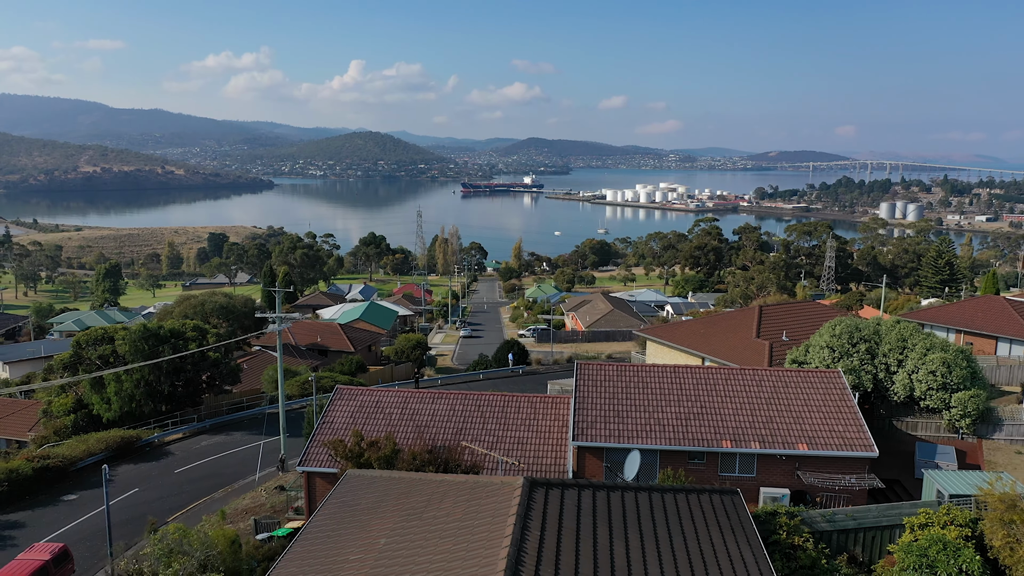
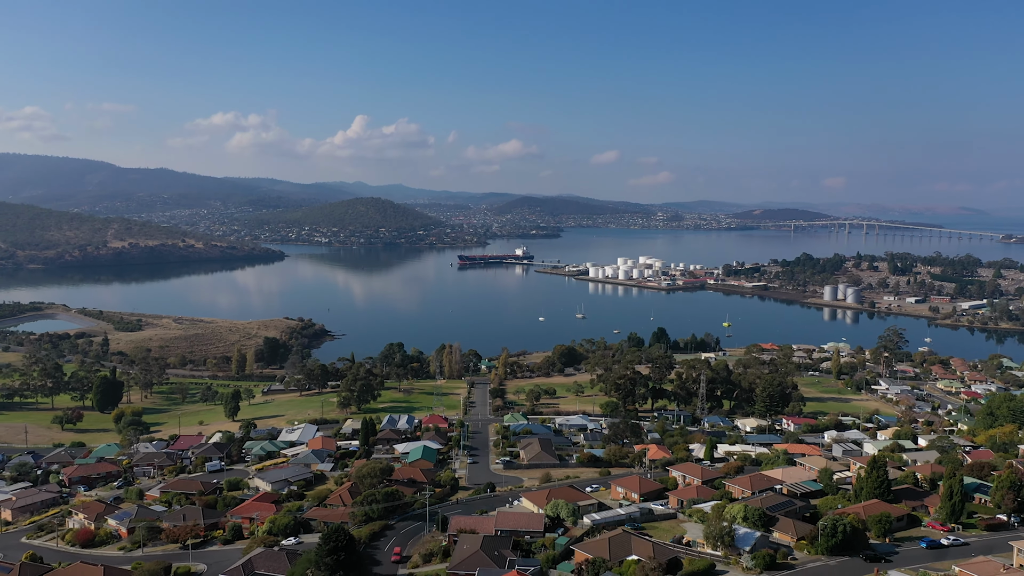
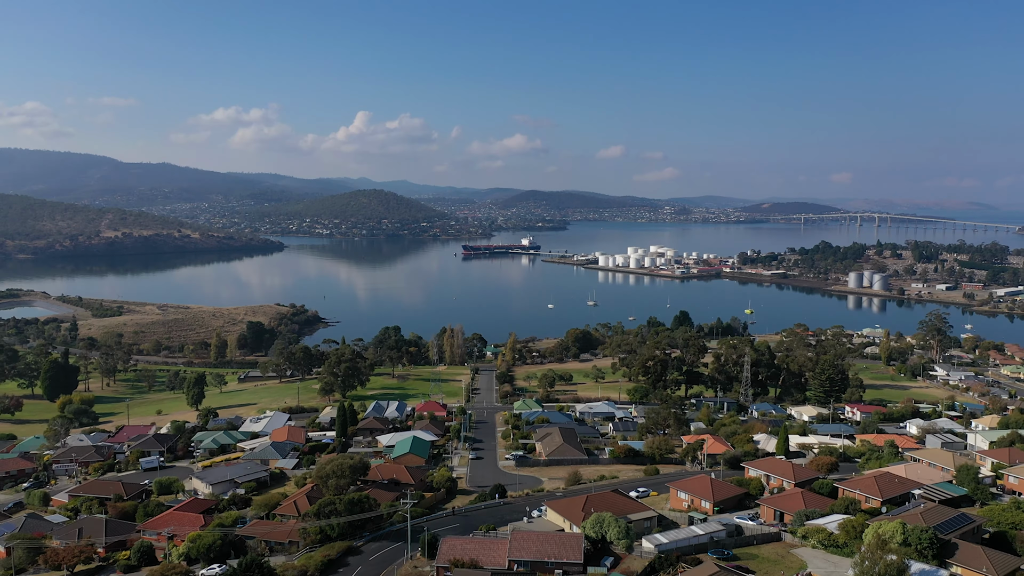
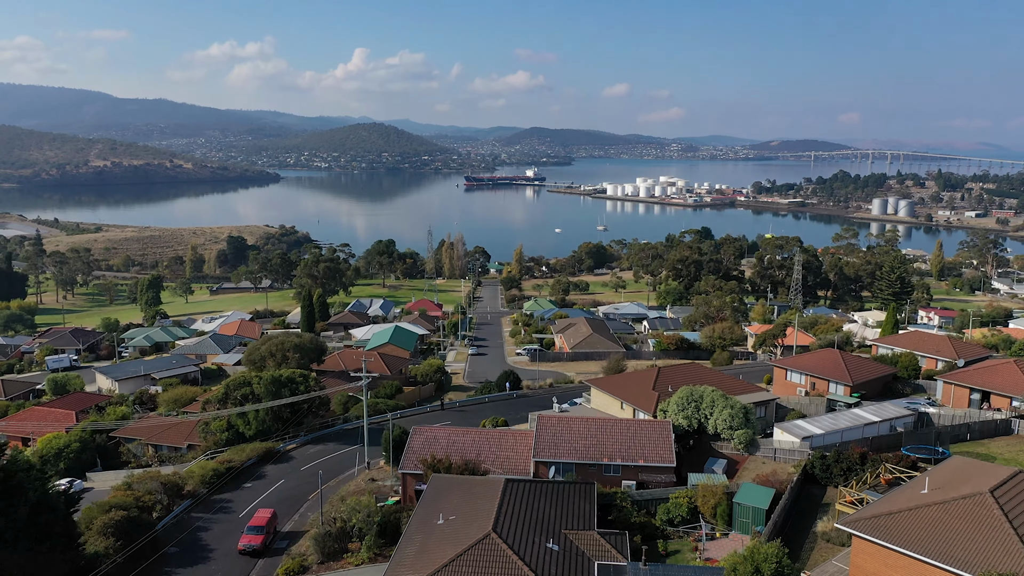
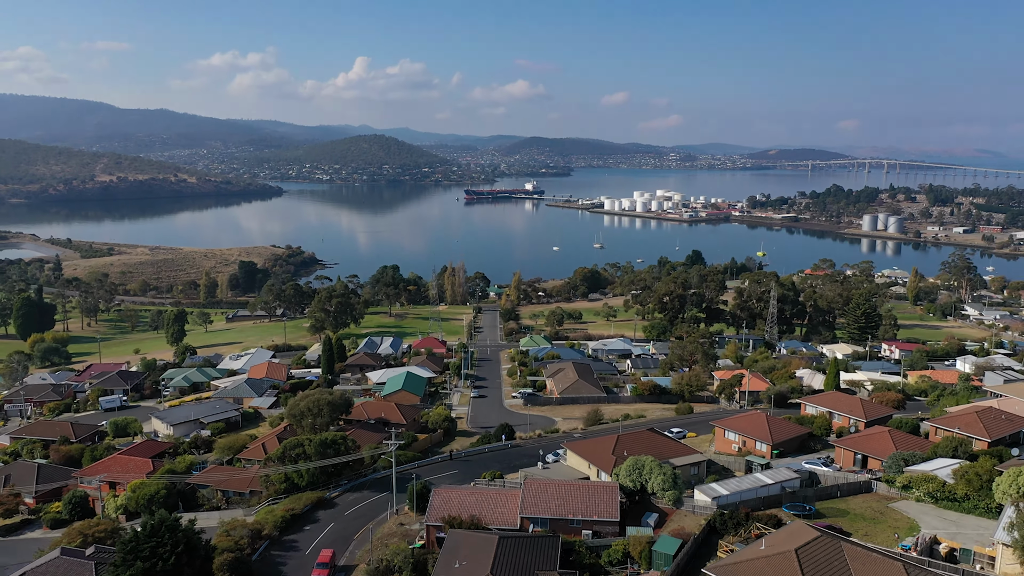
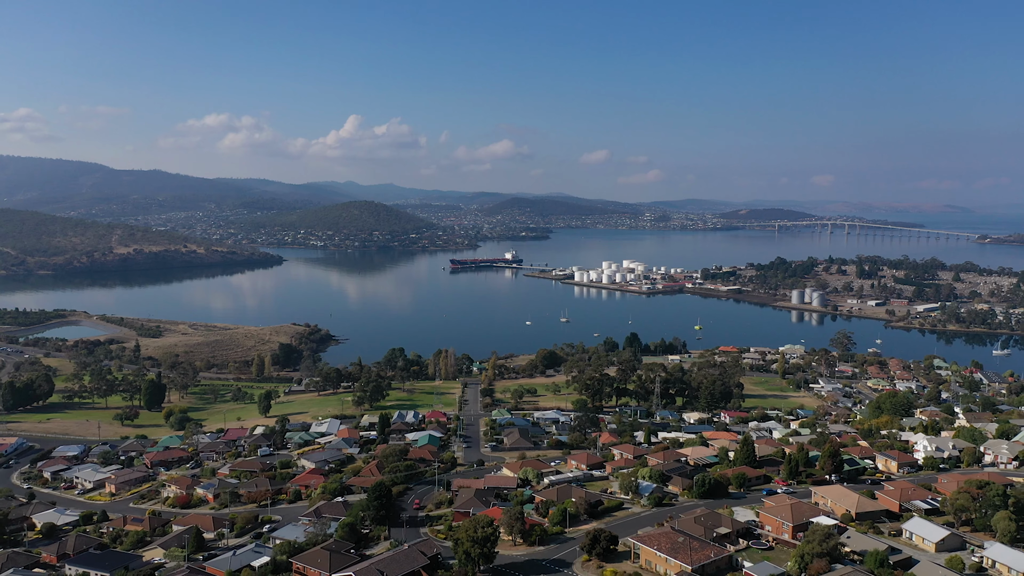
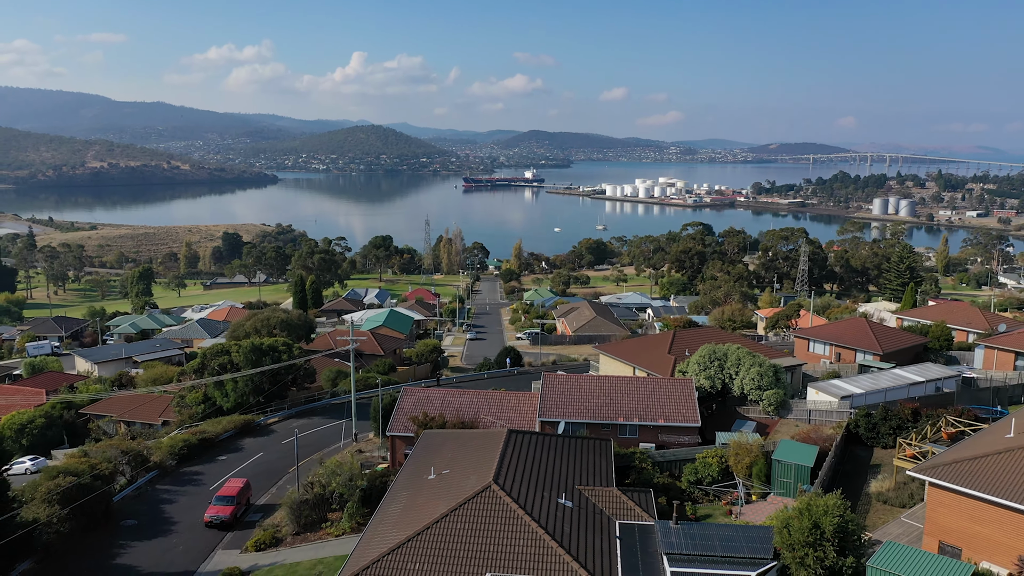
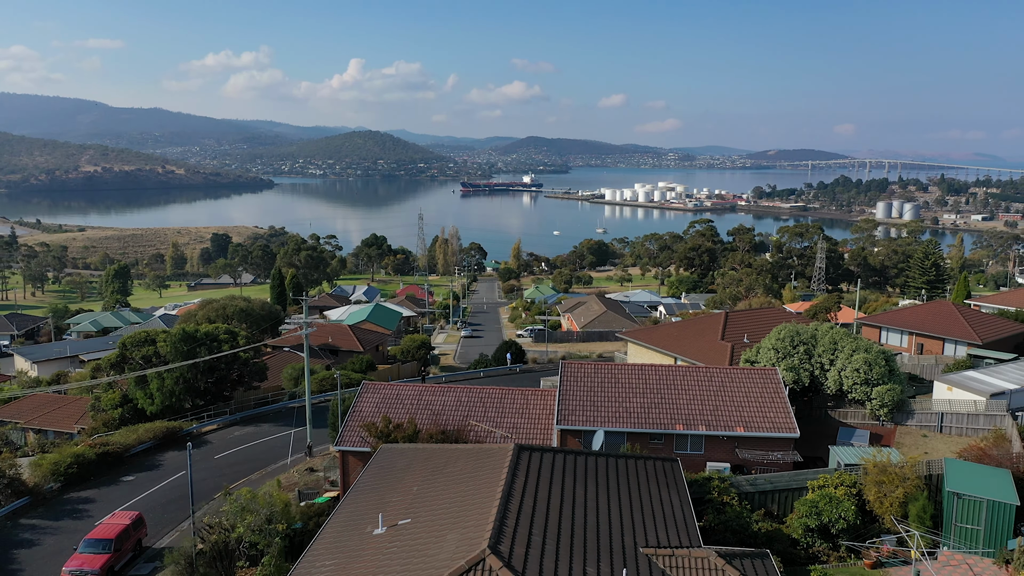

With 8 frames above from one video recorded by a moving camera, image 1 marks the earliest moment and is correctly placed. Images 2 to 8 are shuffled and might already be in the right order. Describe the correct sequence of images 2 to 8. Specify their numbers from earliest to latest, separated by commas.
8, 7, 4, 5, 3, 2, 6
